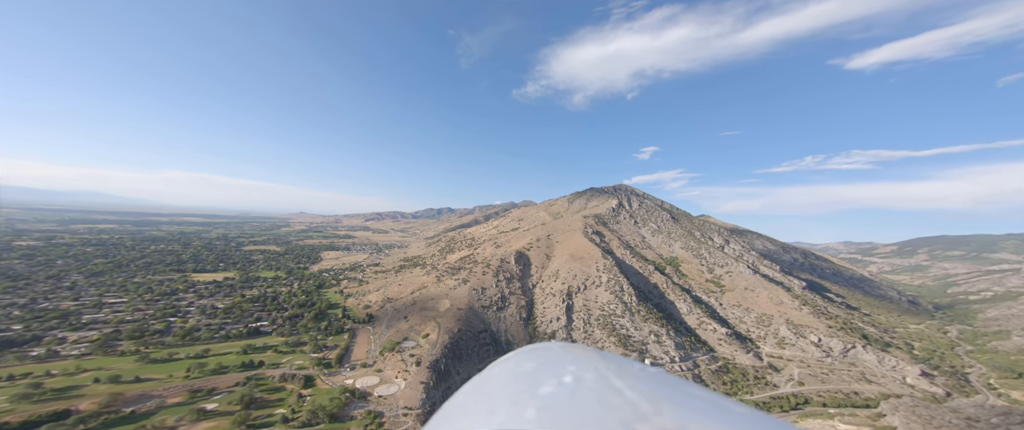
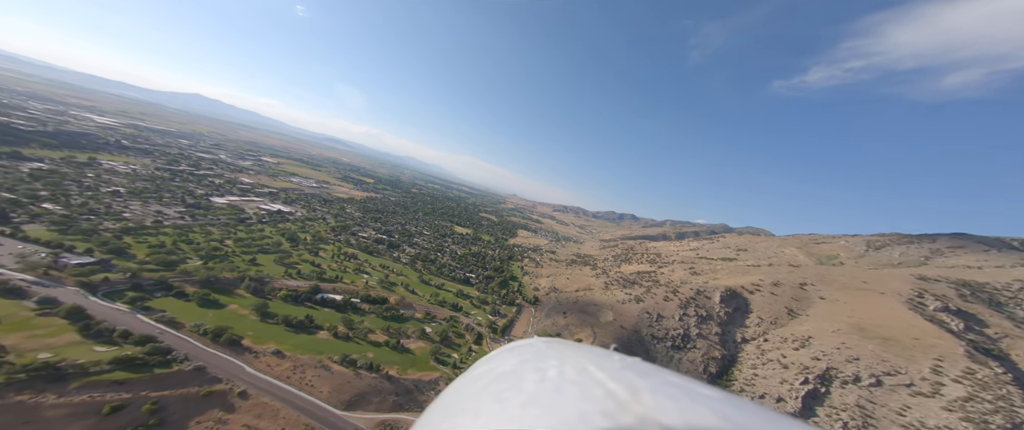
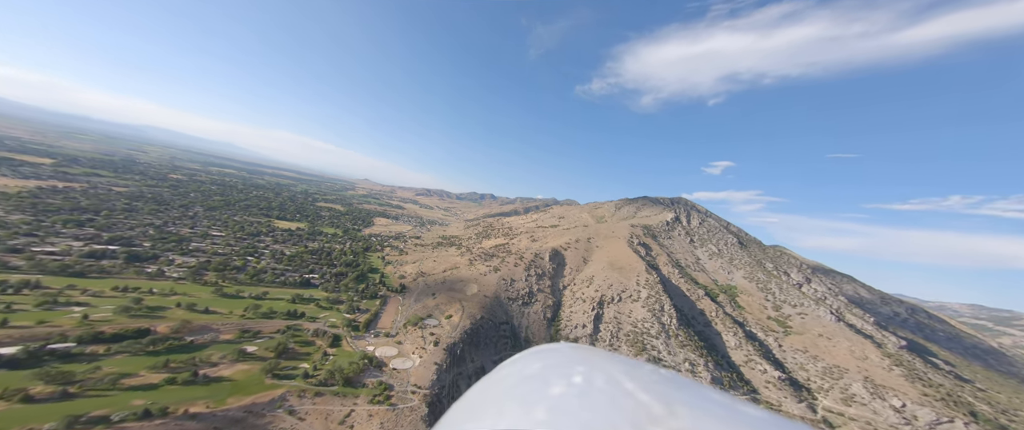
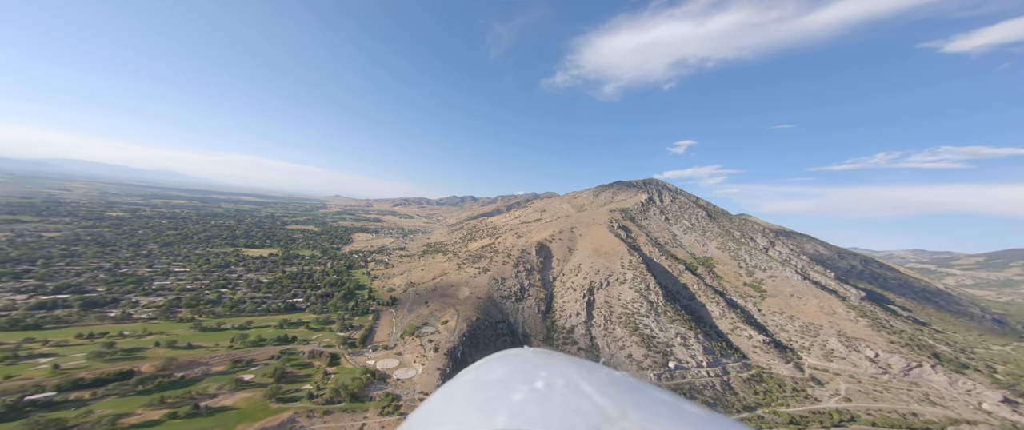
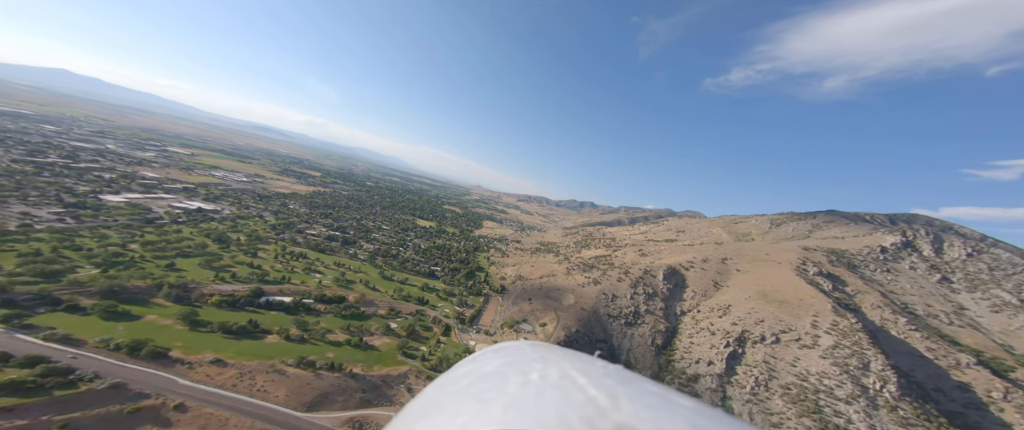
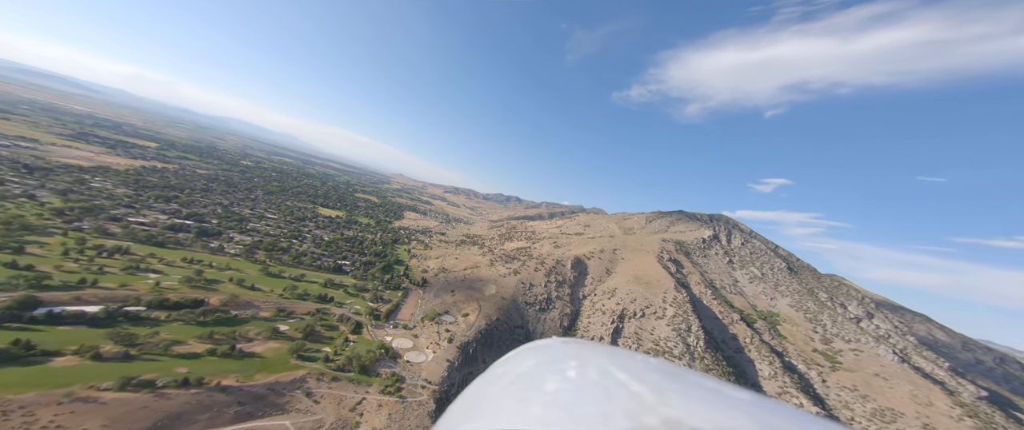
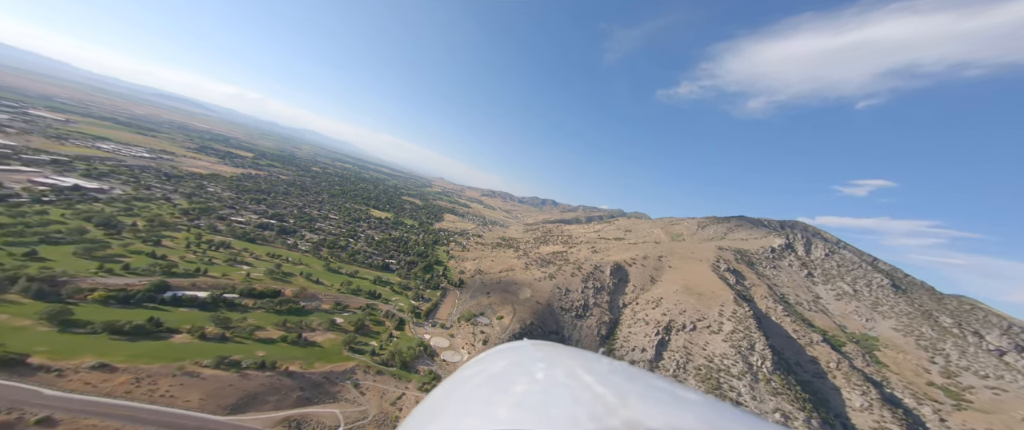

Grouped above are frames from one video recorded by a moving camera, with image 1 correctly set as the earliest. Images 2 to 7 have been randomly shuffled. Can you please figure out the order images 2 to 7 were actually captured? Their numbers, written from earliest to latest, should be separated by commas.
4, 3, 6, 7, 5, 2
